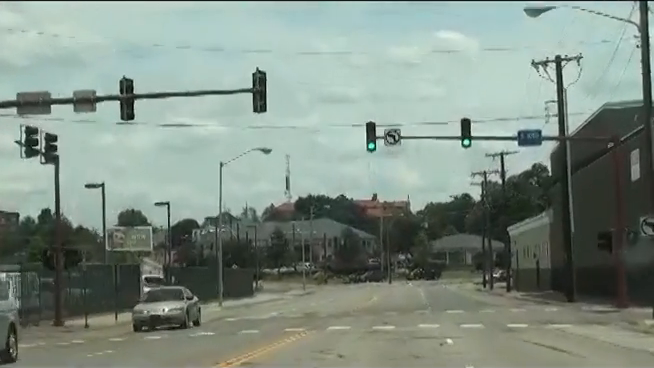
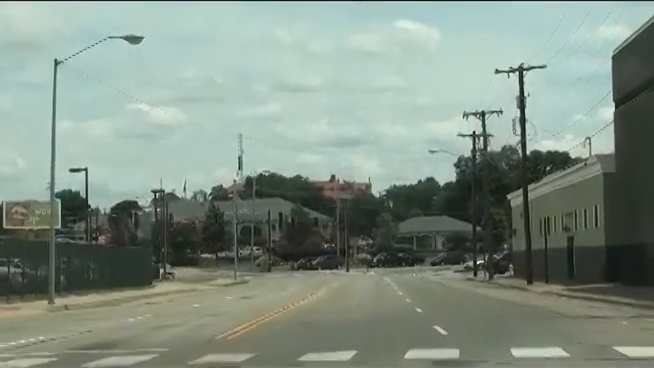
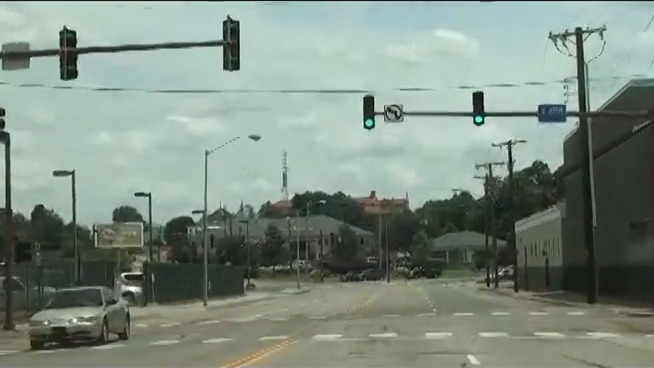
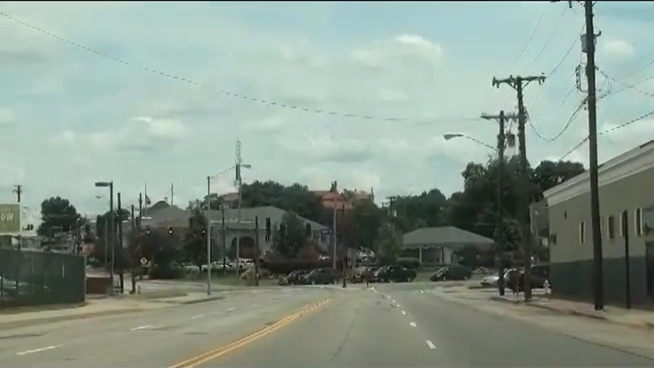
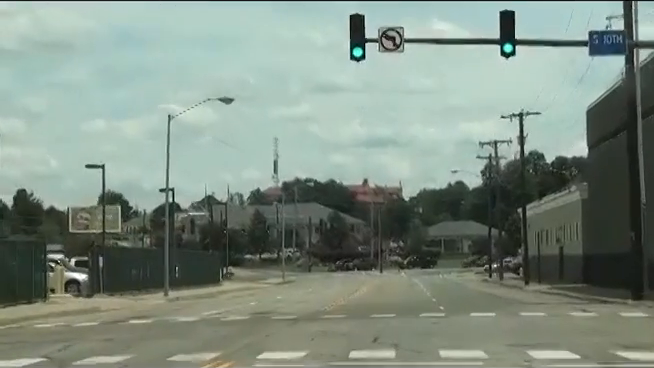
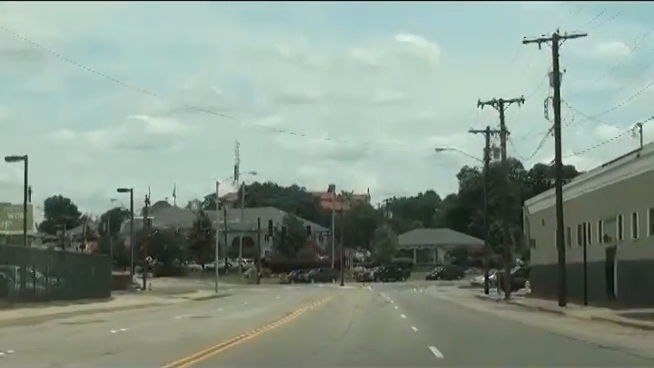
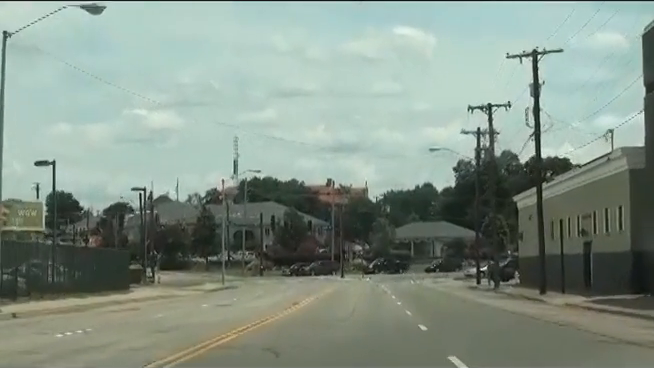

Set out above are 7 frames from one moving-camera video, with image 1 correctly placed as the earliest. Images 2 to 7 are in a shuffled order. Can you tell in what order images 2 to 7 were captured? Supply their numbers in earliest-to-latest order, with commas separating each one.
3, 5, 2, 7, 6, 4
